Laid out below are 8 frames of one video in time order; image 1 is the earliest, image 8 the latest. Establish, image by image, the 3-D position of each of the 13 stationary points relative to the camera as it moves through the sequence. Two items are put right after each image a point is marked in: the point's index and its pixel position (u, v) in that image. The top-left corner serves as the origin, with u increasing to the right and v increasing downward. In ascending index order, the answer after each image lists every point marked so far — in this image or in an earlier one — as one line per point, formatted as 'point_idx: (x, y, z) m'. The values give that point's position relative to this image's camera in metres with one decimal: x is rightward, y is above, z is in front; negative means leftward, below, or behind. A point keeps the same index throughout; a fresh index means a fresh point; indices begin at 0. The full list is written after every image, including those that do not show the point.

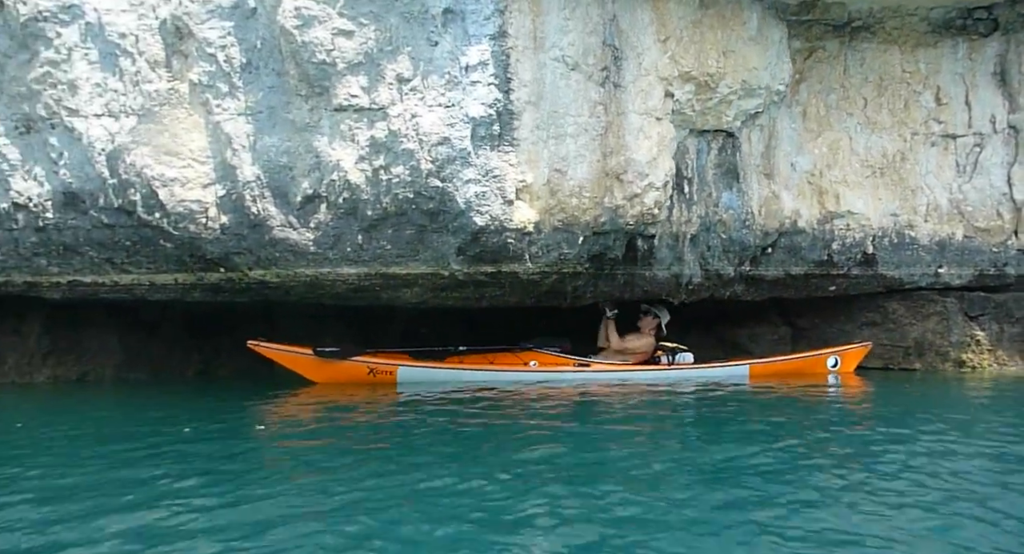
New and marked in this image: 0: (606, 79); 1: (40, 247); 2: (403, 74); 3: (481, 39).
0: (+0.9, +1.9, +7.3) m
1: (-4.7, +0.3, +7.8) m
2: (-0.9, +1.8, +6.8) m
3: (-0.2, +2.1, +6.7) m
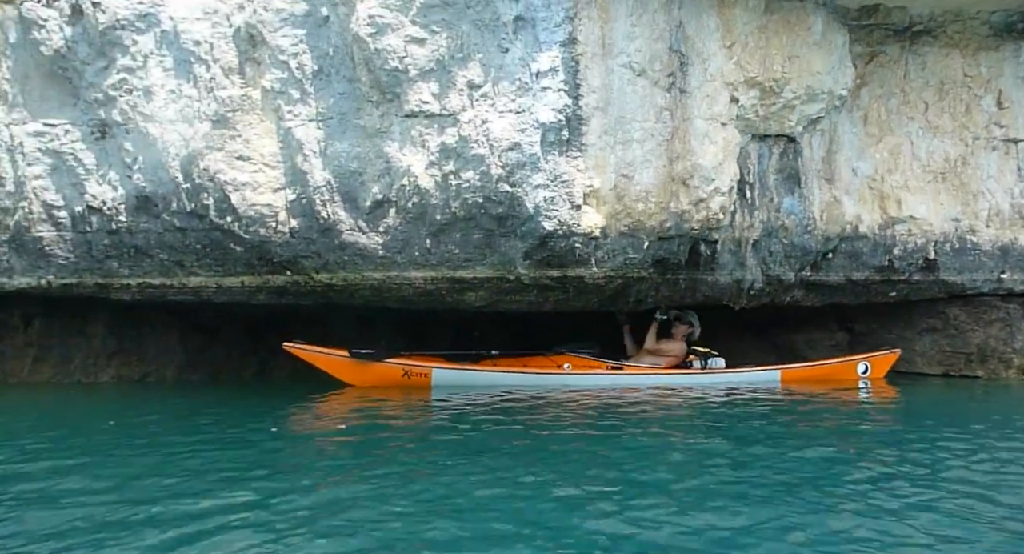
0: (+1.5, +1.8, +7.3) m
1: (-4.1, +0.3, +8.0) m
2: (-0.3, +1.7, +6.9) m
3: (+0.4, +2.0, +6.8) m
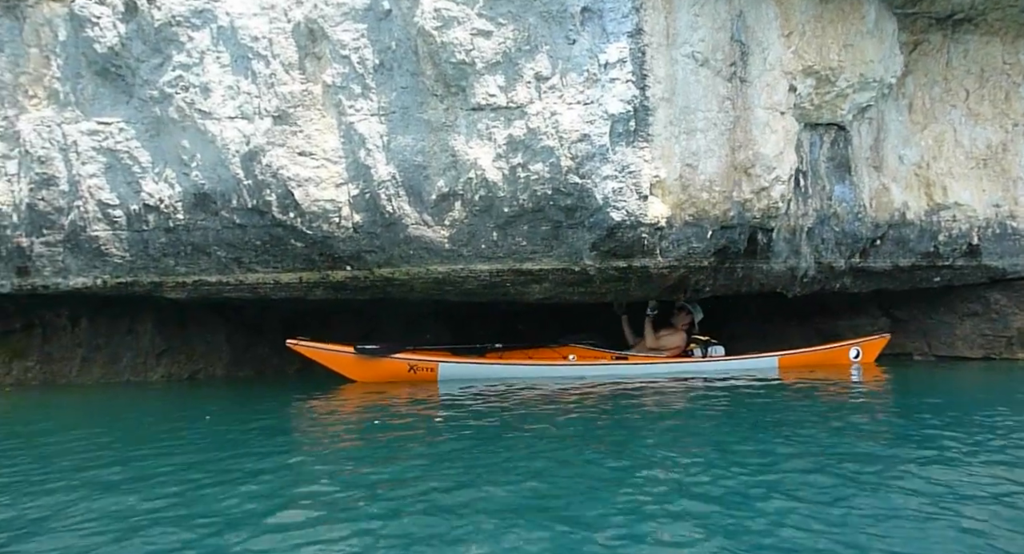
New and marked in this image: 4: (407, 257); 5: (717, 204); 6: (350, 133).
0: (+2.1, +1.9, +7.3) m
1: (-3.5, +0.3, +7.9) m
2: (+0.3, +1.8, +6.9) m
3: (+1.0, +2.1, +6.8) m
4: (-1.0, +0.2, +7.5) m
5: (+1.9, +0.7, +7.3) m
6: (-1.5, +1.4, +7.4) m
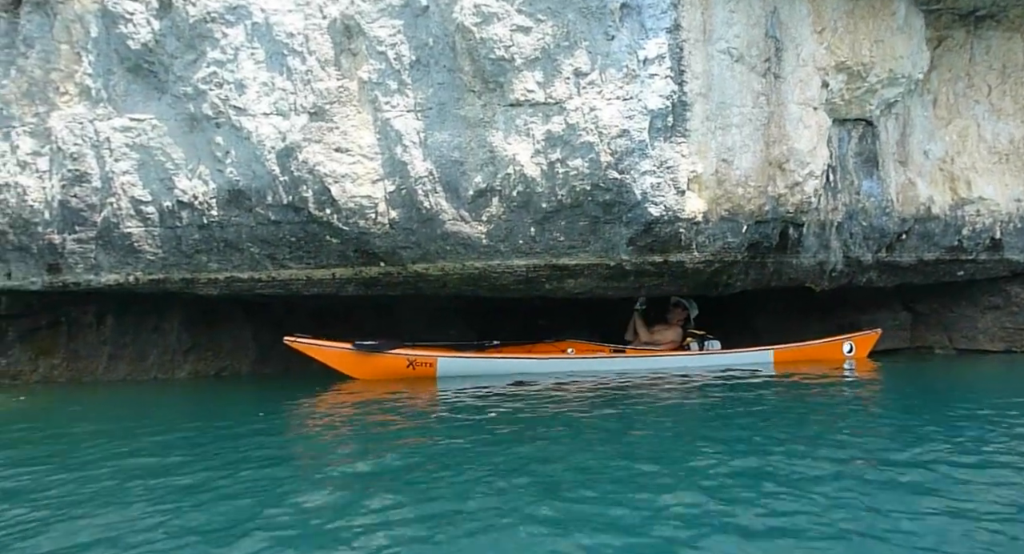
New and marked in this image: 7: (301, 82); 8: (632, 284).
0: (+2.4, +2.0, +7.4) m
1: (-3.2, +0.3, +7.9) m
2: (+0.6, +1.9, +6.9) m
3: (+1.3, +2.2, +6.9) m
4: (-0.7, +0.2, +7.5) m
5: (+2.3, +0.7, +7.3) m
6: (-1.2, +1.4, +7.4) m
7: (-2.0, +1.9, +7.4) m
8: (+1.2, -0.1, +7.8) m
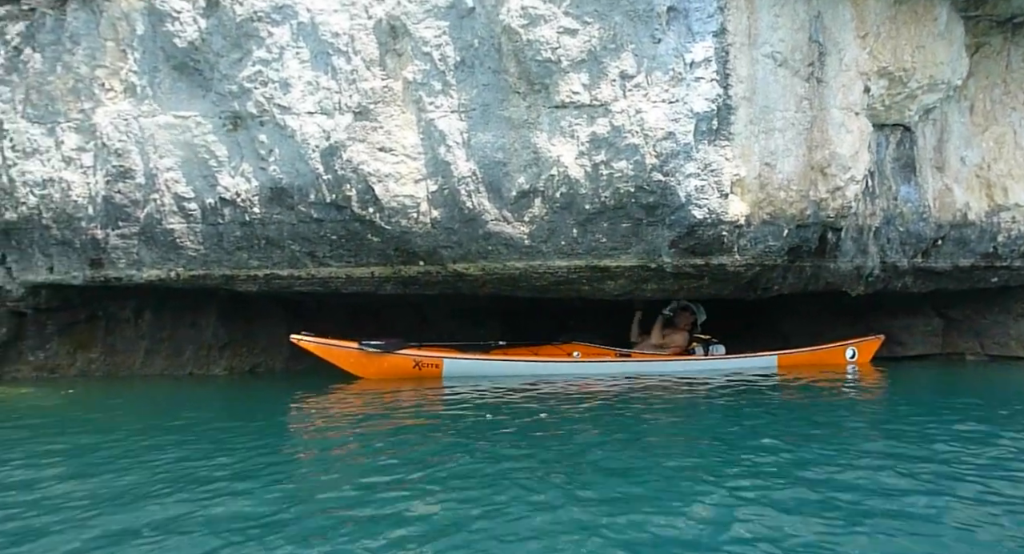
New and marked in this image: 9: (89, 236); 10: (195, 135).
0: (+2.8, +1.9, +7.4) m
1: (-2.8, +0.4, +8.0) m
2: (+1.0, +1.8, +7.0) m
3: (+1.7, +2.1, +6.9) m
4: (-0.3, +0.2, +7.6) m
5: (+2.7, +0.7, +7.3) m
6: (-0.8, +1.4, +7.4) m
7: (-1.6, +1.9, +7.5) m
8: (+1.6, -0.1, +7.8) m
9: (-4.4, +0.4, +8.1) m
10: (-3.2, +1.4, +7.8) m
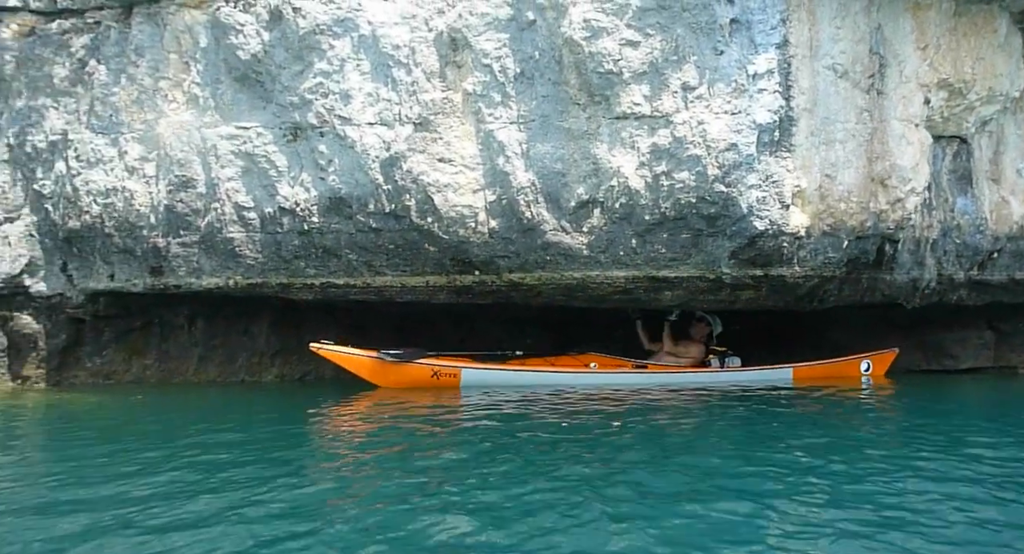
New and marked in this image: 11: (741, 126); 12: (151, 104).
0: (+3.4, +1.8, +7.4) m
1: (-2.2, +0.3, +8.1) m
2: (+1.6, +1.7, +7.0) m
3: (+2.3, +2.0, +6.9) m
4: (+0.3, +0.1, +7.6) m
5: (+3.2, +0.6, +7.3) m
6: (-0.2, +1.3, +7.5) m
7: (-1.0, +1.8, +7.6) m
8: (+2.2, -0.2, +7.8) m
9: (-3.8, +0.3, +8.2) m
10: (-2.6, +1.3, +7.9) m
11: (+2.0, +1.3, +6.9) m
12: (-3.8, +1.8, +8.2) m
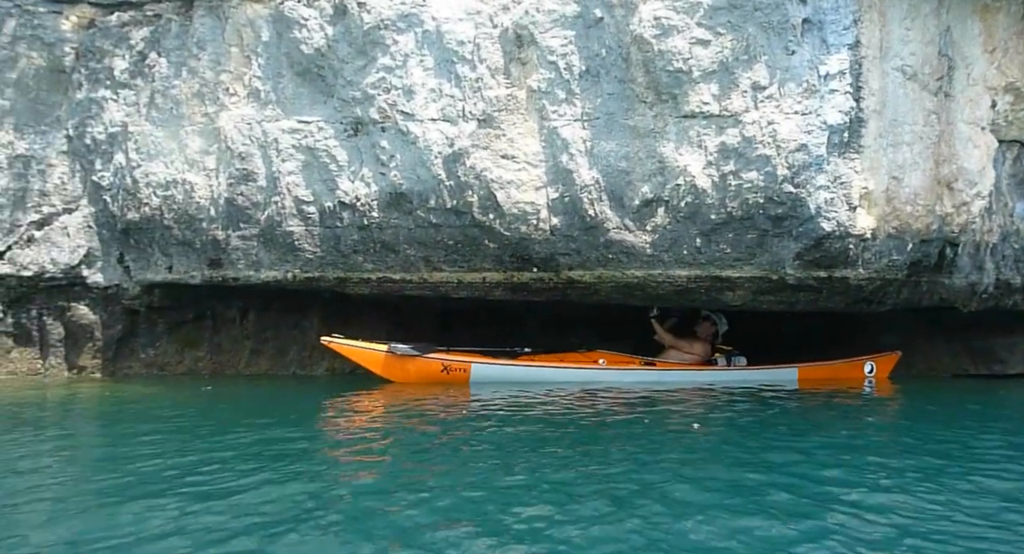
0: (+4.0, +1.8, +7.4) m
1: (-1.6, +0.3, +8.1) m
2: (+2.2, +1.7, +7.0) m
3: (+2.9, +2.0, +6.9) m
4: (+0.9, +0.2, +7.6) m
5: (+3.8, +0.6, +7.3) m
6: (+0.4, +1.3, +7.5) m
7: (-0.4, +1.8, +7.6) m
8: (+2.8, -0.2, +7.8) m
9: (-3.2, +0.4, +8.3) m
10: (-2.0, +1.4, +8.0) m
11: (+2.6, +1.3, +6.9) m
12: (-3.2, +1.9, +8.2) m
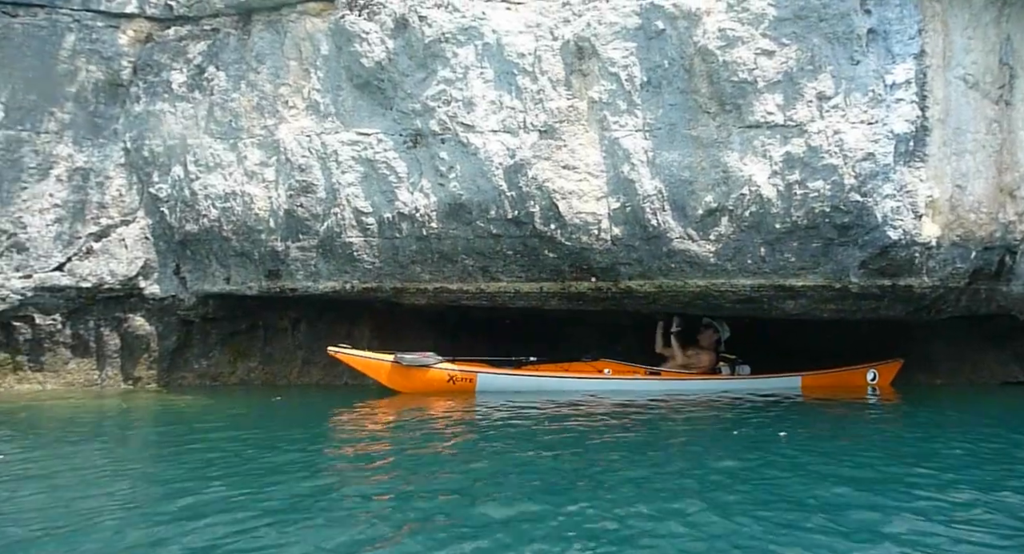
0: (+4.6, +1.7, +7.4) m
1: (-1.0, +0.2, +8.2) m
2: (+2.8, +1.7, +7.0) m
3: (+3.5, +2.0, +6.9) m
4: (+1.5, +0.1, +7.7) m
5: (+4.4, +0.5, +7.3) m
6: (+1.0, +1.3, +7.6) m
7: (+0.2, +1.7, +7.7) m
8: (+3.4, -0.3, +7.8) m
9: (-2.6, +0.3, +8.4) m
10: (-1.4, +1.3, +8.0) m
11: (+3.2, +1.2, +6.9) m
12: (-2.6, +1.8, +8.3) m
